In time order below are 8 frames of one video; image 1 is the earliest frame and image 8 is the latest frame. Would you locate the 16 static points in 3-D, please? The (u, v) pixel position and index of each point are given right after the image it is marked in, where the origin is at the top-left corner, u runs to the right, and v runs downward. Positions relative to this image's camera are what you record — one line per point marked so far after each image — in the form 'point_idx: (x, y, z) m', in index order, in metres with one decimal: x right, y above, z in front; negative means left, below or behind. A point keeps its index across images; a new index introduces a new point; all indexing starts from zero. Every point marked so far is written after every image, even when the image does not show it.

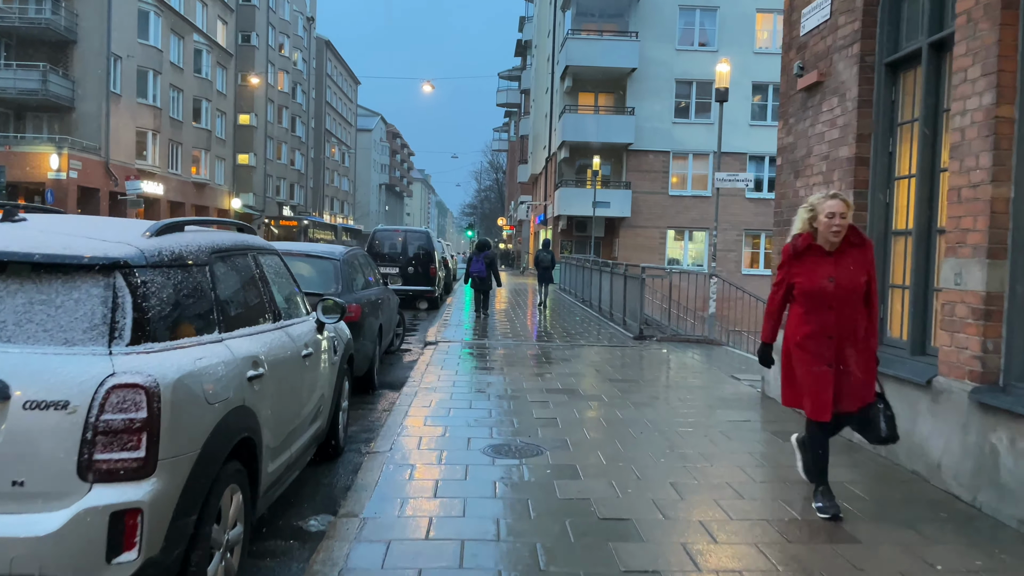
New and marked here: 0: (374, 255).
0: (-2.8, +0.7, +16.7) m
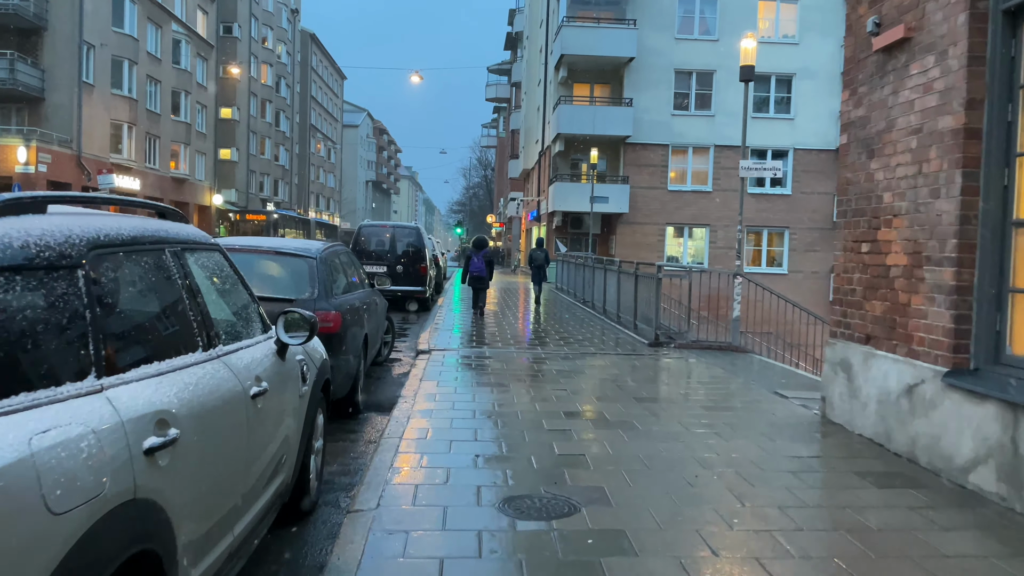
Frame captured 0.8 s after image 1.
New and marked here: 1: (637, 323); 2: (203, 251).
0: (-2.9, +0.7, +15.4) m
1: (+2.0, -0.6, +12.6) m
2: (-1.2, +0.1, +3.0) m
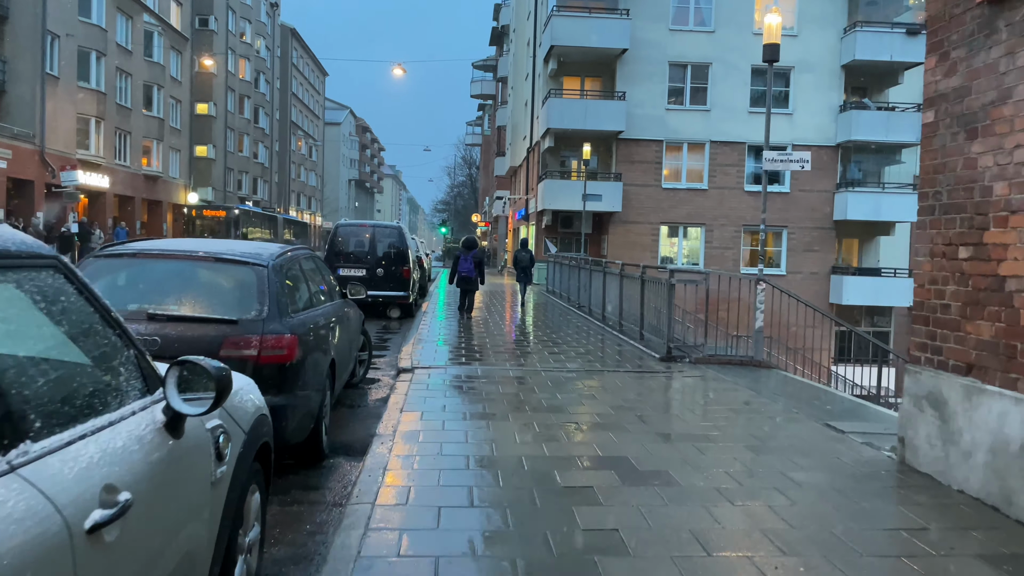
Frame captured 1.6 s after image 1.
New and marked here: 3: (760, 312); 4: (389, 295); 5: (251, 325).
0: (-3.0, +0.6, +14.1) m
1: (+1.9, -0.6, +11.4) m
2: (-1.1, 0.0, +1.8) m
3: (+2.8, -0.3, +9.1) m
4: (-2.1, -0.1, +14.1) m
5: (-1.4, -0.2, +4.5) m
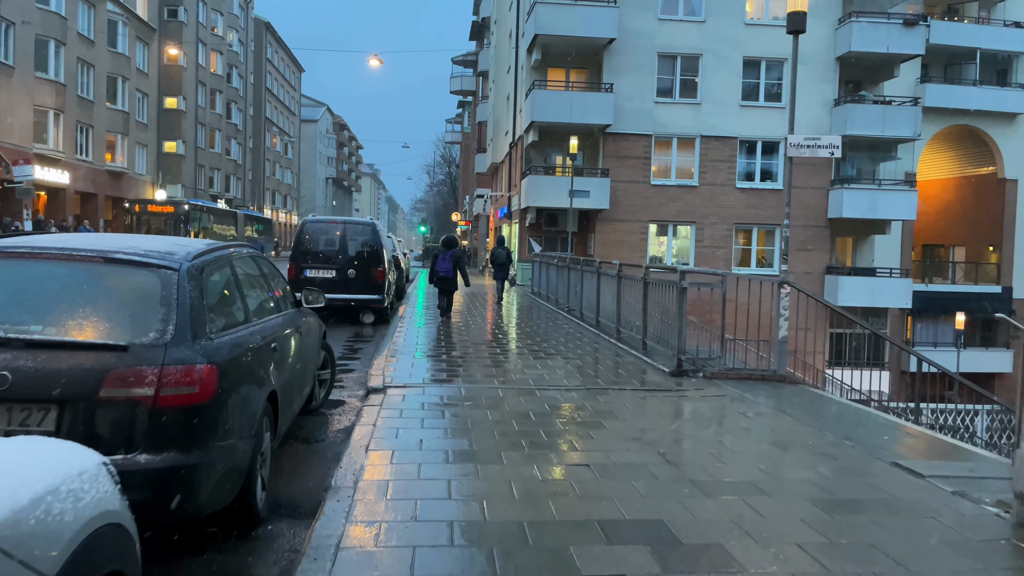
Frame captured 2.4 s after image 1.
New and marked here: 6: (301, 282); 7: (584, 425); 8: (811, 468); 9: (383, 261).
0: (-3.3, +0.5, +12.8) m
1: (+1.7, -0.7, +10.2) m
2: (-1.0, 0.0, +0.5) m
3: (+2.7, -0.3, +8.0) m
4: (-2.4, -0.2, +12.8) m
5: (-1.4, -0.2, +3.2) m
6: (-3.3, +0.1, +12.7) m
7: (+0.5, -1.0, +6.1) m
8: (+1.8, -1.1, +4.8) m
9: (-2.1, +0.4, +12.9) m
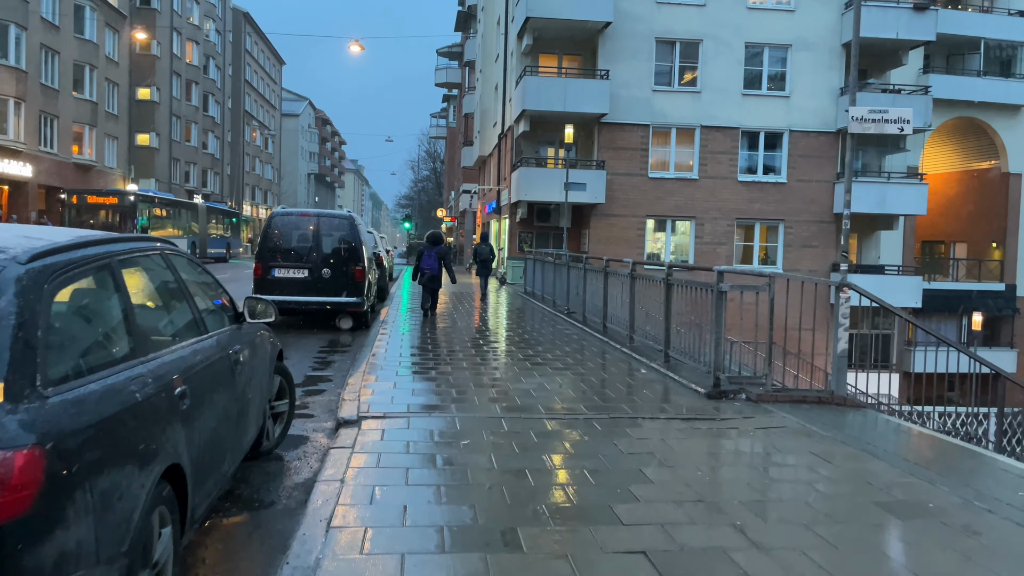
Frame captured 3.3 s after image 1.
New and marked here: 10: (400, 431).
0: (-3.3, +0.5, +11.3) m
1: (+1.7, -0.7, +8.8) m
2: (-0.8, -0.1, -0.9) m
3: (+2.7, -0.3, +6.6) m
4: (-2.4, -0.2, +11.3) m
5: (-1.3, -0.3, +1.7) m
6: (-3.4, +0.1, +11.2) m
7: (+0.6, -1.1, +4.7) m
8: (+1.9, -1.1, +3.4) m
9: (-2.1, +0.4, +11.5) m
10: (-0.8, -1.0, +5.5) m
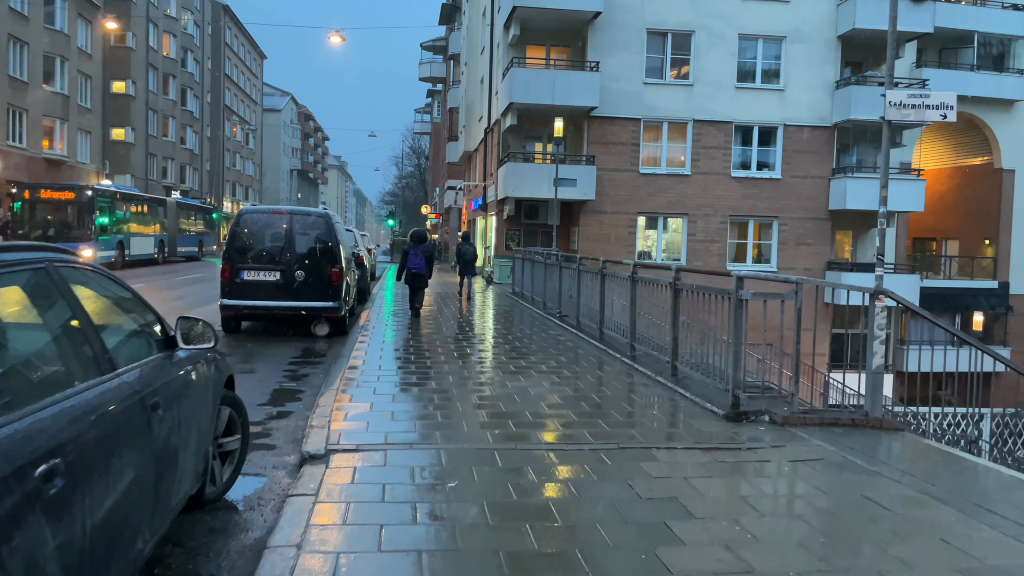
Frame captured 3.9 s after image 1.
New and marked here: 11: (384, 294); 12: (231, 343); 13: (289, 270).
0: (-3.5, +0.5, +10.4) m
1: (+1.6, -0.7, +8.0) m
2: (-0.8, -0.2, -1.7) m
3: (+2.7, -0.4, +5.8) m
4: (-2.6, -0.2, +10.5) m
5: (-1.3, -0.4, +0.9) m
6: (-3.5, 0.0, +10.3) m
7: (+0.6, -1.1, +3.9) m
8: (+1.9, -1.2, +2.6) m
9: (-2.3, +0.4, +10.6) m
10: (-0.8, -1.0, +4.6) m
11: (-3.0, -0.1, +19.3) m
12: (-3.4, -0.7, +9.7) m
13: (-2.9, +0.2, +10.5) m
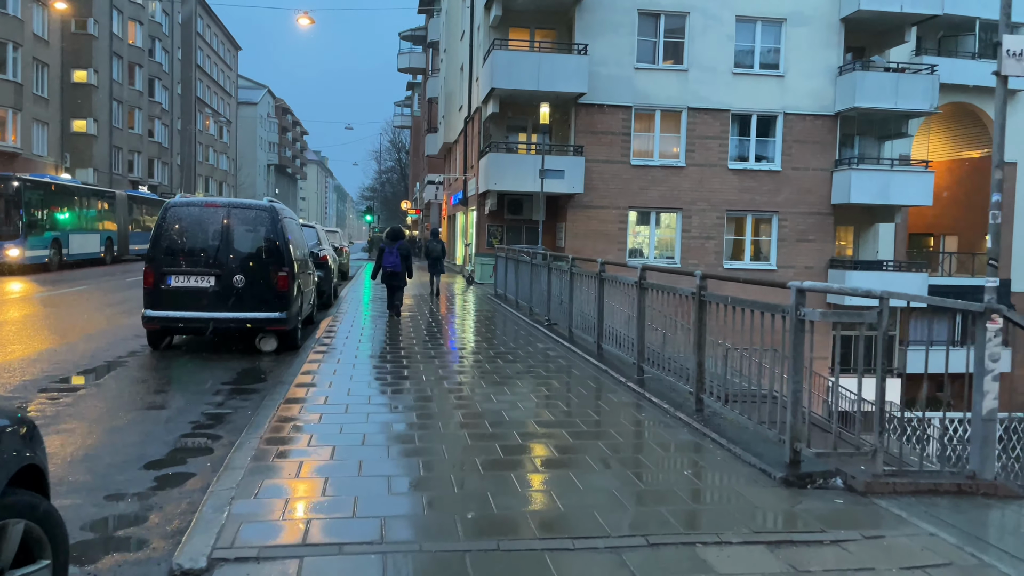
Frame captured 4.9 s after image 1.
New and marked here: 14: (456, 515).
0: (-3.7, +0.4, +8.7) m
1: (+1.4, -0.8, +6.5) m
2: (-0.7, -0.3, -3.4) m
3: (+2.6, -0.5, +4.3) m
4: (-2.8, -0.3, +8.8) m
5: (-1.3, -0.5, -0.7) m
6: (-3.7, -0.1, +8.6) m
7: (+0.5, -1.3, +2.3) m
8: (+1.8, -1.3, +1.1) m
9: (-2.5, +0.3, +9.0) m
10: (-0.9, -1.1, +3.0) m
11: (-3.4, -0.2, +17.6) m
12: (-3.6, -0.8, +8.0) m
13: (-3.1, +0.1, +8.8) m
14: (-0.3, -1.1, +3.9) m
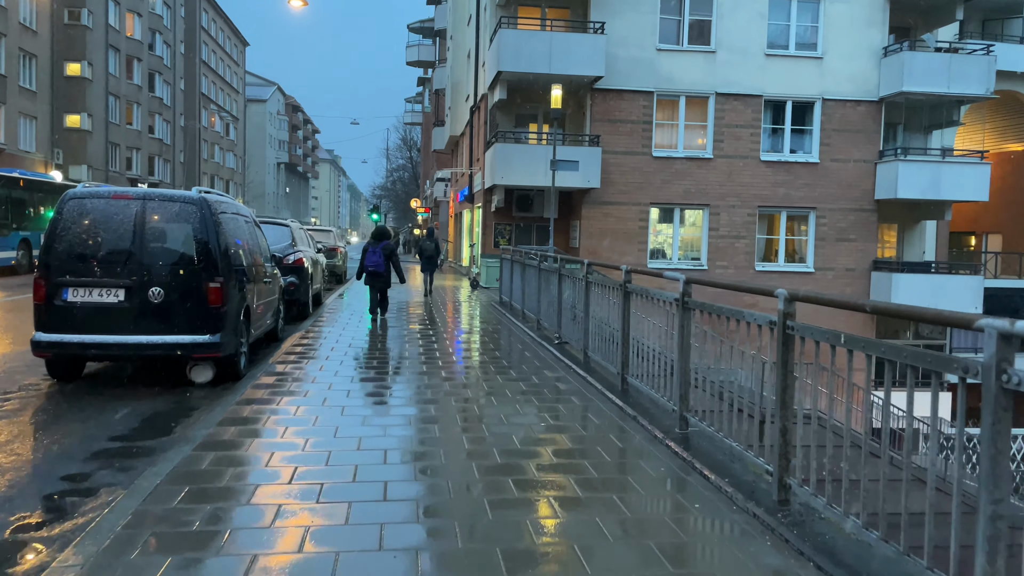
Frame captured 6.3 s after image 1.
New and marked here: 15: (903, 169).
0: (-3.7, +0.3, +6.8) m
1: (+1.4, -1.0, +4.4) m
2: (-0.9, -0.4, -5.3) m
3: (+2.5, -0.6, +2.3) m
4: (-2.8, -0.5, +6.8) m
5: (-1.5, -0.7, -2.7) m
6: (-3.7, -0.2, +6.7) m
7: (+0.4, -1.4, +0.3) m
8: (+1.7, -1.4, -0.9) m
9: (-2.5, +0.2, +7.0) m
10: (-1.0, -1.3, +1.0) m
11: (-3.3, -0.3, +15.7) m
12: (-3.6, -0.9, +6.1) m
13: (-3.1, 0.0, +6.8) m
14: (-0.4, -1.2, +2.0) m
15: (+9.4, +2.9, +19.5) m
